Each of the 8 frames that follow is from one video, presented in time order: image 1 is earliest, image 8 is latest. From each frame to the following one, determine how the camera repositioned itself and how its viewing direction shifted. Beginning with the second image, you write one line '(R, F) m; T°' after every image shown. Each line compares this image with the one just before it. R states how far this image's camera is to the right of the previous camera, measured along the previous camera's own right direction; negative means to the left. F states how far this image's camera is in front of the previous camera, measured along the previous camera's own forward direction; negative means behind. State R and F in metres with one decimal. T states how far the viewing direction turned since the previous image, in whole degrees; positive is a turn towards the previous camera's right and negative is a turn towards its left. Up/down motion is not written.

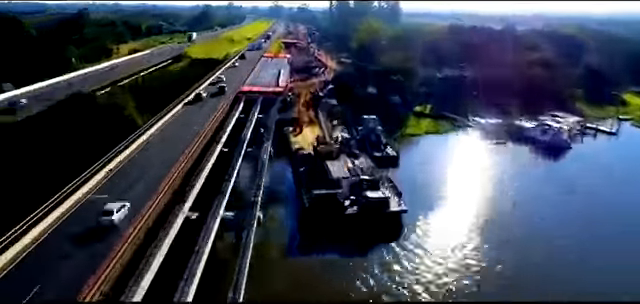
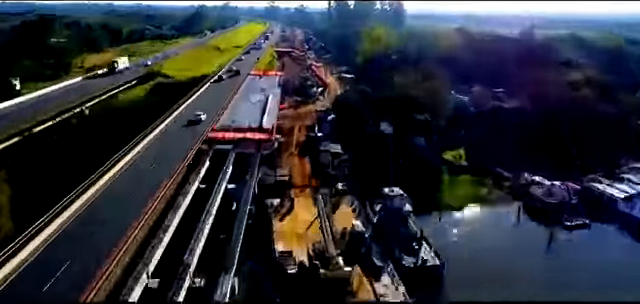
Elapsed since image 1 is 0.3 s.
(0.0, +2.6) m; 0°
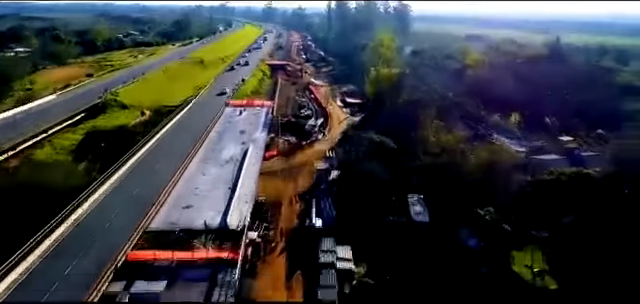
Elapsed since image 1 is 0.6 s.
(0.0, +2.8) m; 0°
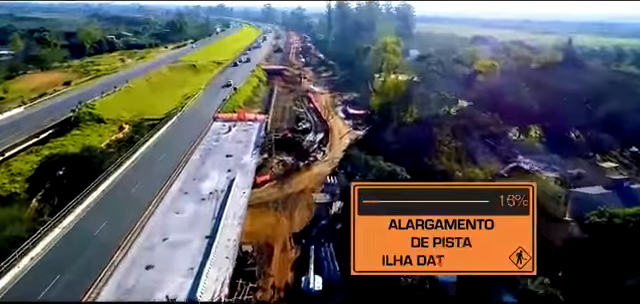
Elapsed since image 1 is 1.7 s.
(0.0, +1.1) m; 0°
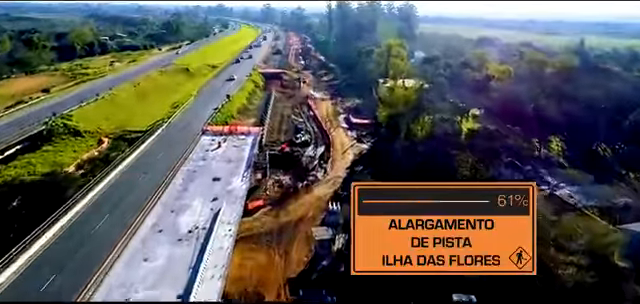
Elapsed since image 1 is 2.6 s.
(0.0, +0.9) m; 0°
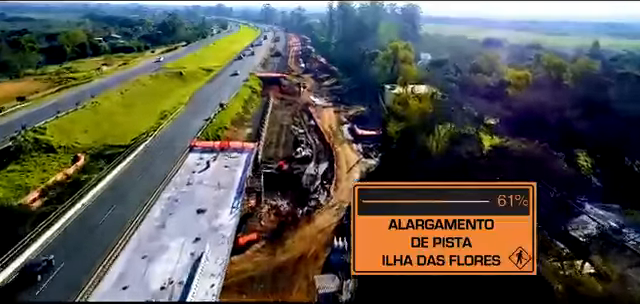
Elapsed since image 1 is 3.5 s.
(0.0, +0.9) m; 0°
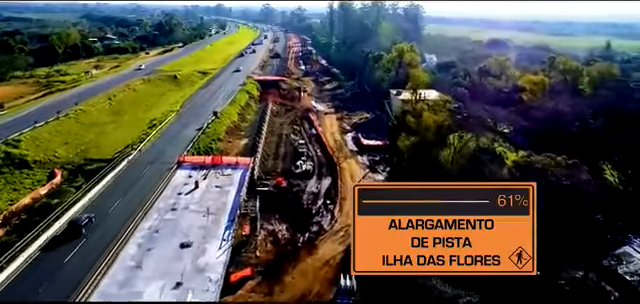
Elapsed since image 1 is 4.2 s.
(0.0, +0.7) m; 0°
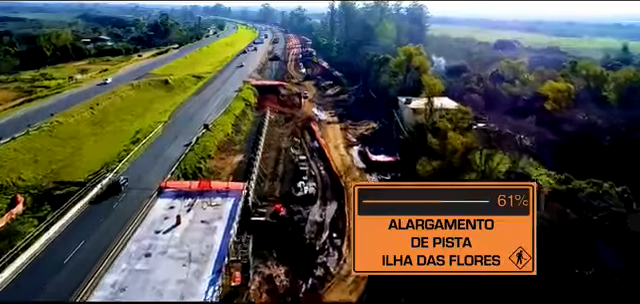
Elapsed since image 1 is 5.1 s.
(-0.1, +0.9) m; 0°
